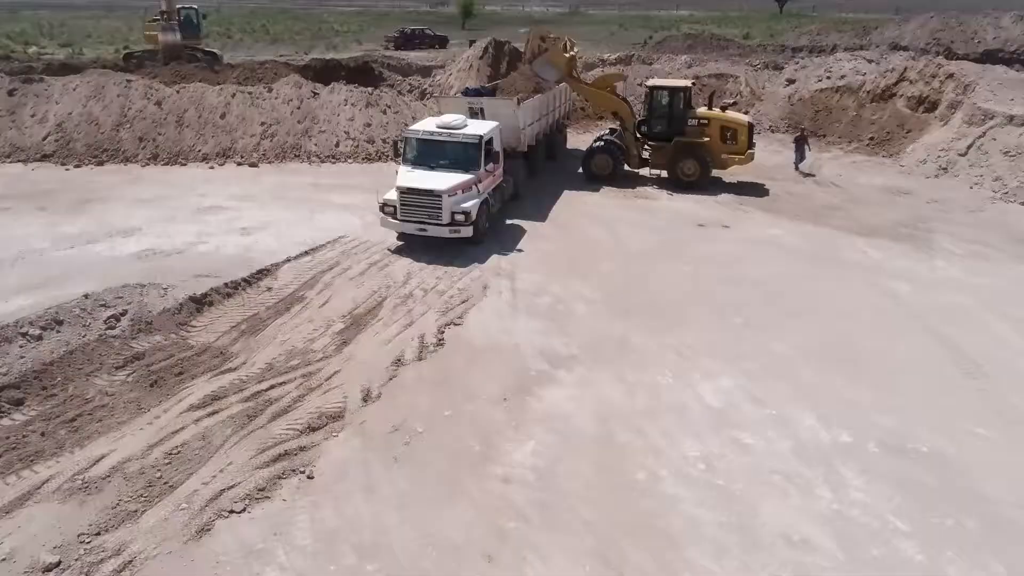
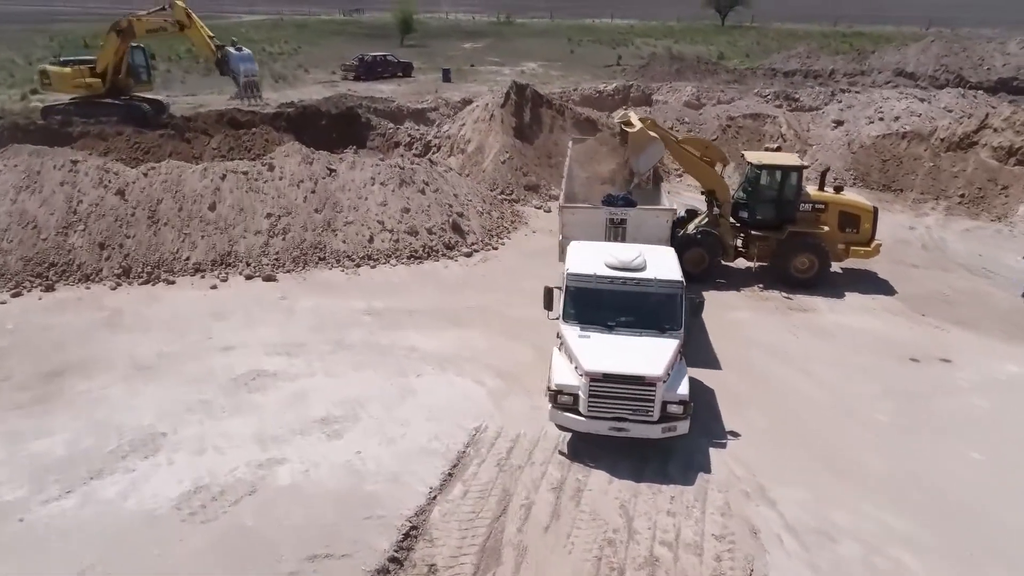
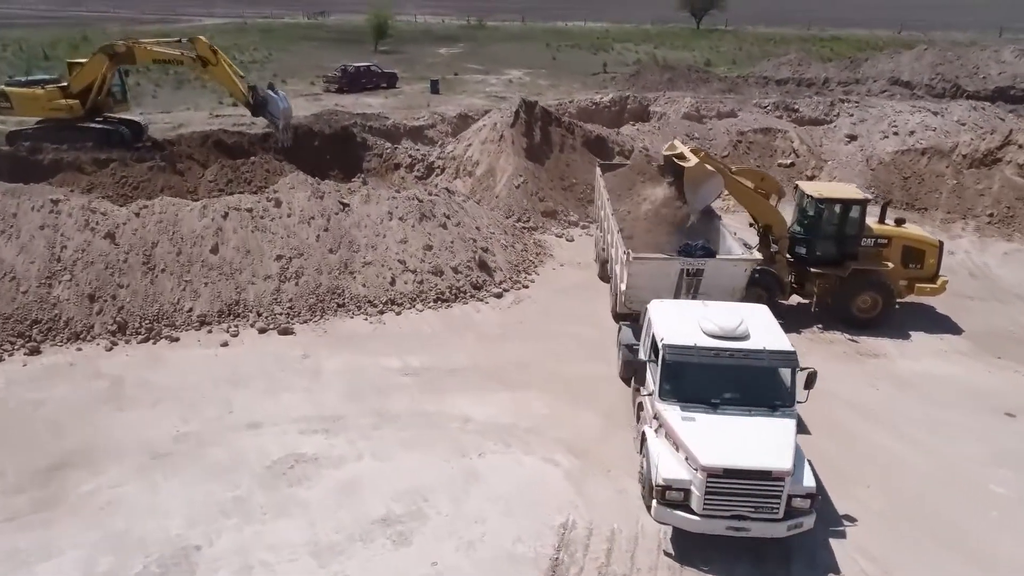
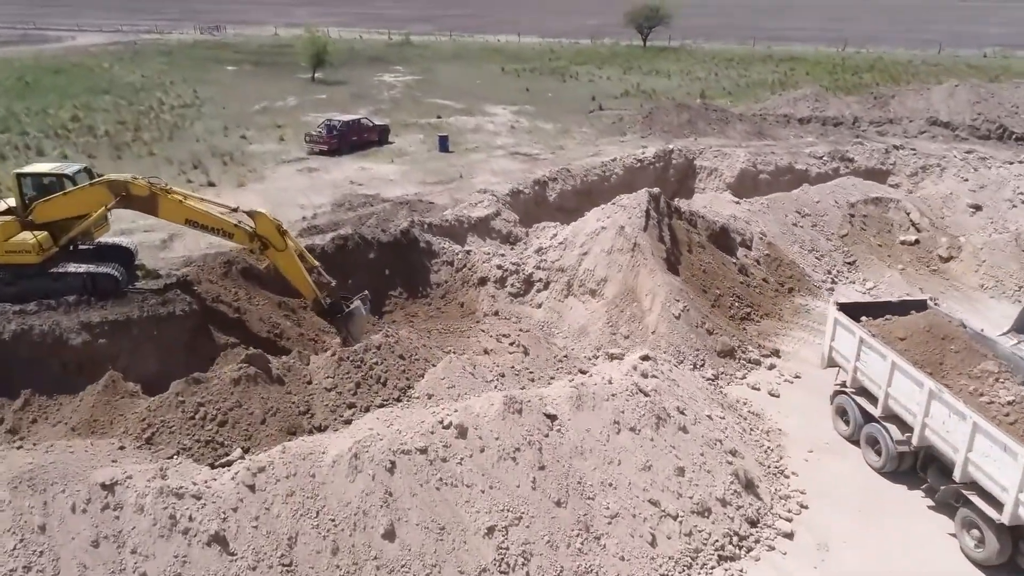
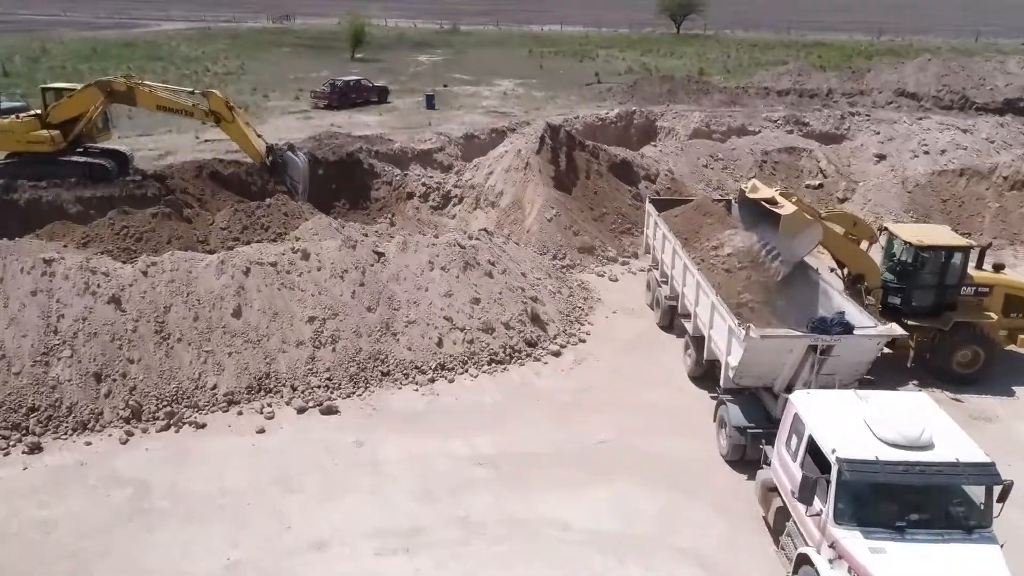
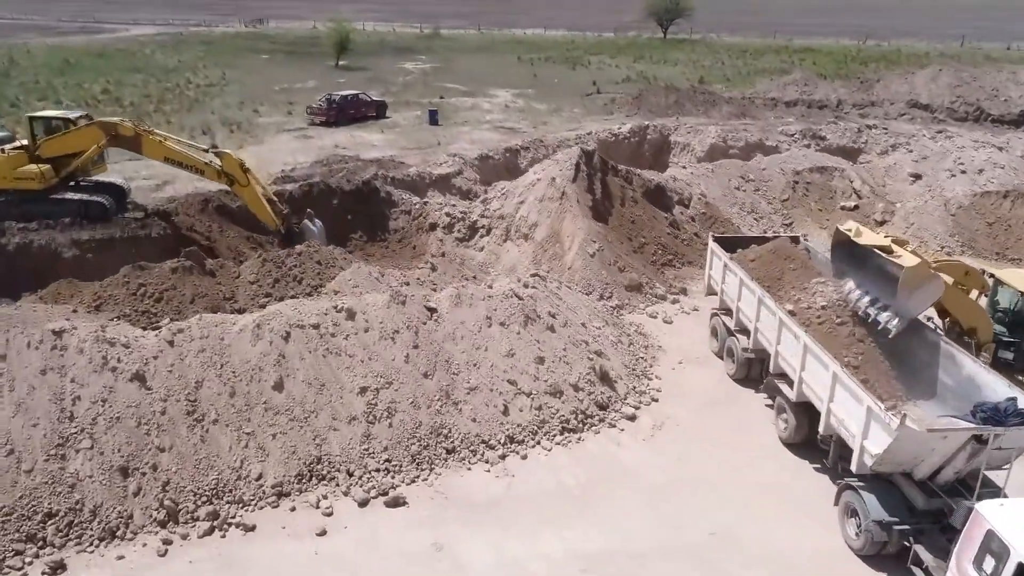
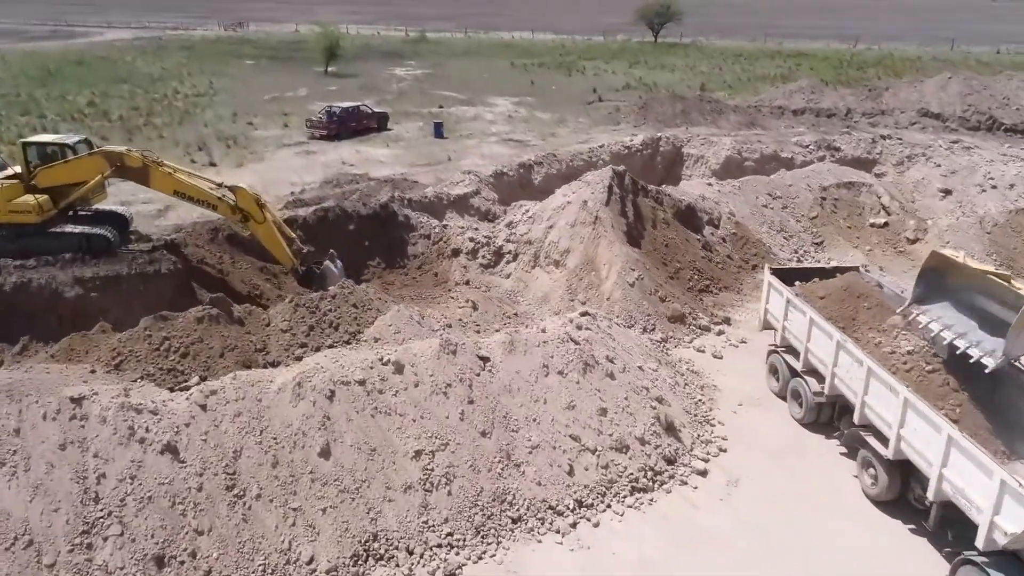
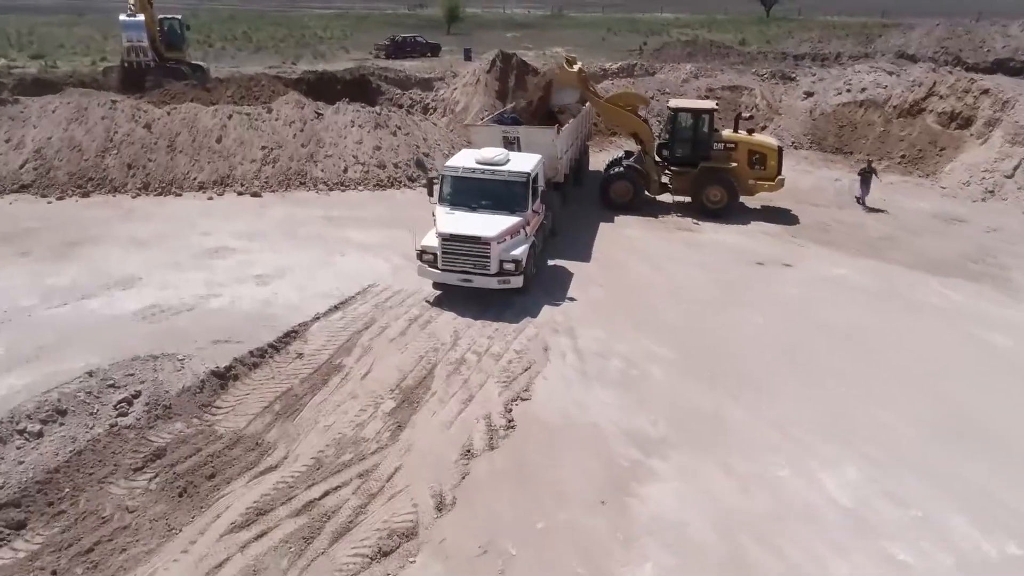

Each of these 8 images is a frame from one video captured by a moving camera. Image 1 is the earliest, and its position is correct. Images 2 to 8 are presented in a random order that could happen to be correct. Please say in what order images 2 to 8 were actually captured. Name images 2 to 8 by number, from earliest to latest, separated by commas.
8, 2, 3, 5, 6, 7, 4
